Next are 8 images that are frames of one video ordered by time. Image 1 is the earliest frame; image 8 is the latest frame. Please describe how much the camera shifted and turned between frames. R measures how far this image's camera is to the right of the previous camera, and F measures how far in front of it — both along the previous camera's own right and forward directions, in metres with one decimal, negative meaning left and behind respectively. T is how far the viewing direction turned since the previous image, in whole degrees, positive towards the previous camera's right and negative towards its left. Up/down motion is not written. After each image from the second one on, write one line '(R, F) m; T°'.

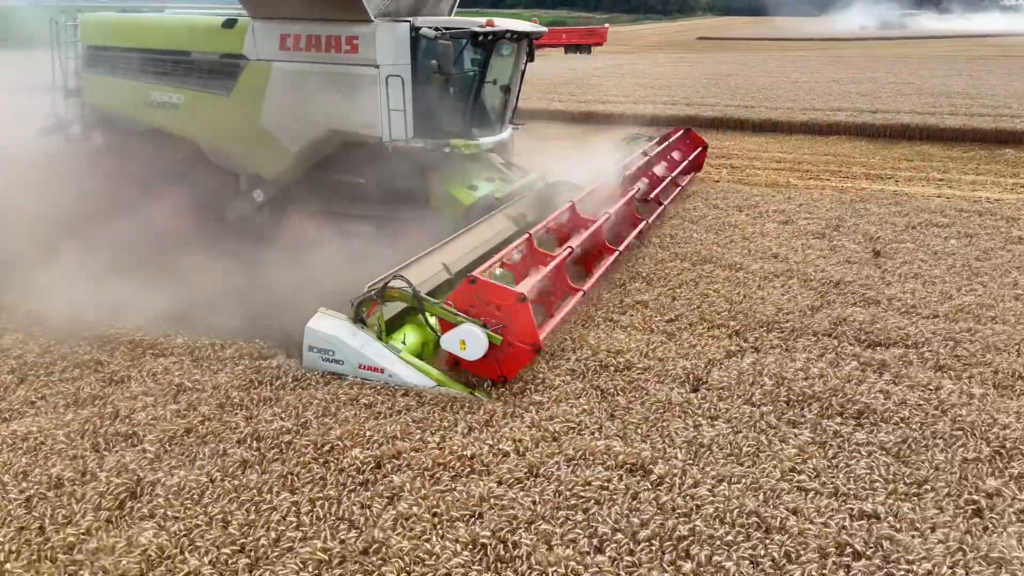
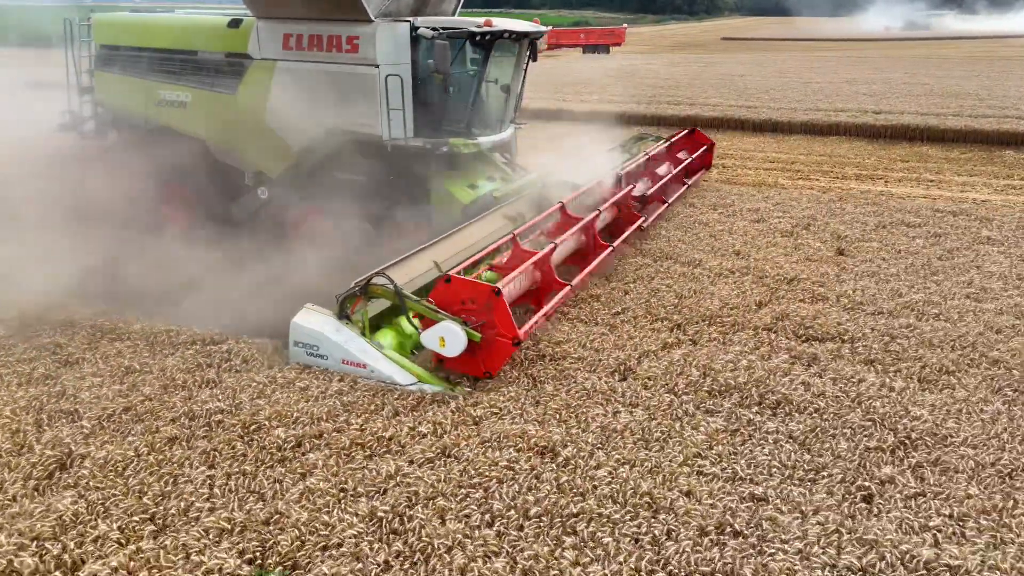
(+0.5, -0.1) m; -2°
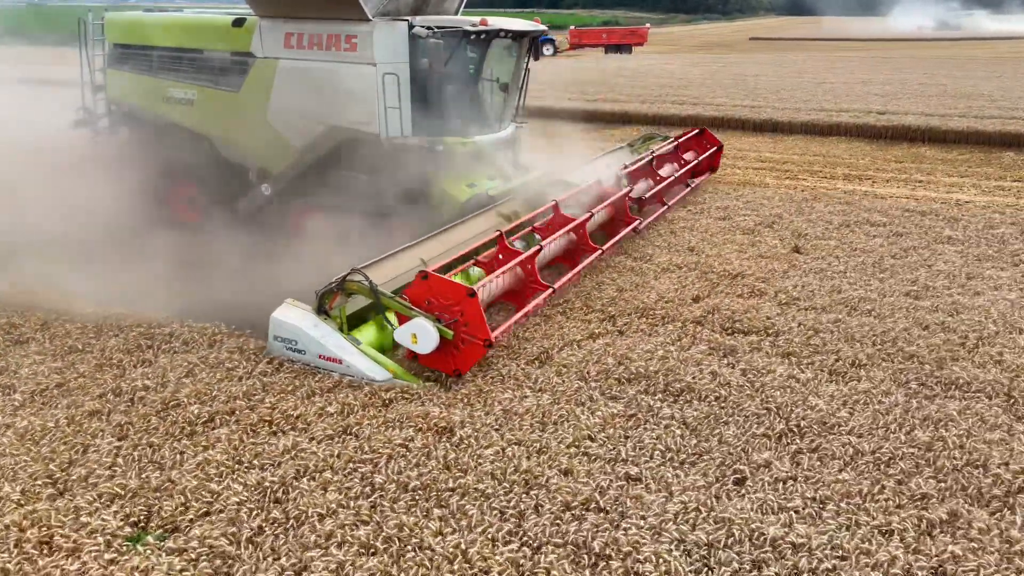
(+0.6, -0.1) m; -2°
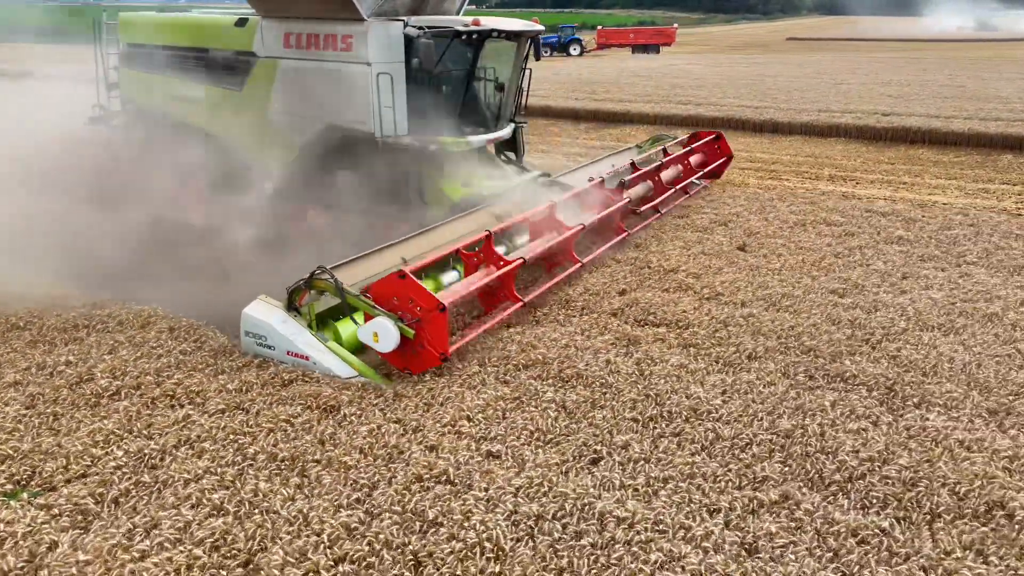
(+0.7, -0.2) m; -3°
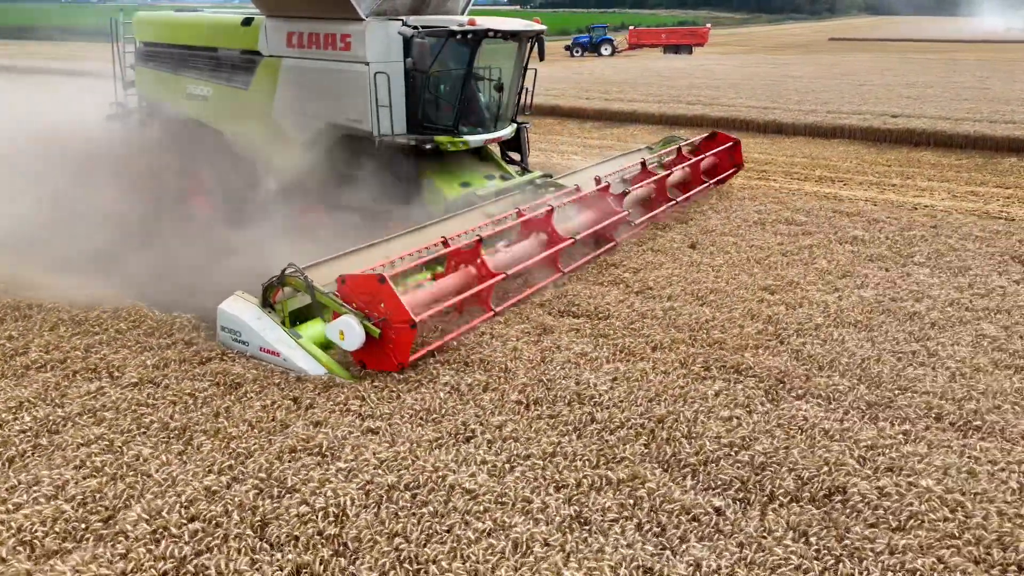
(+0.7, -0.2) m; -3°
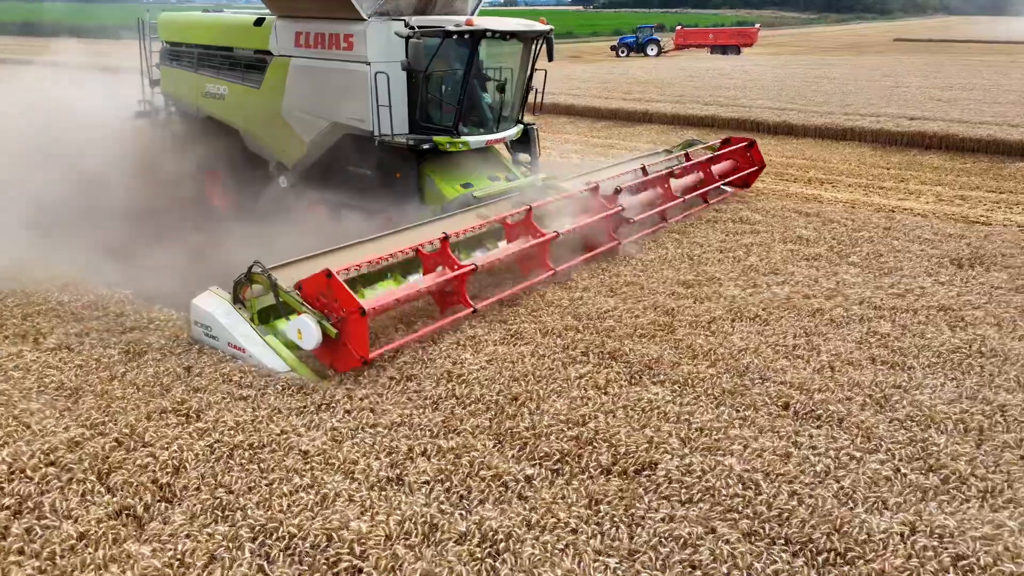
(+1.0, -0.2) m; -4°
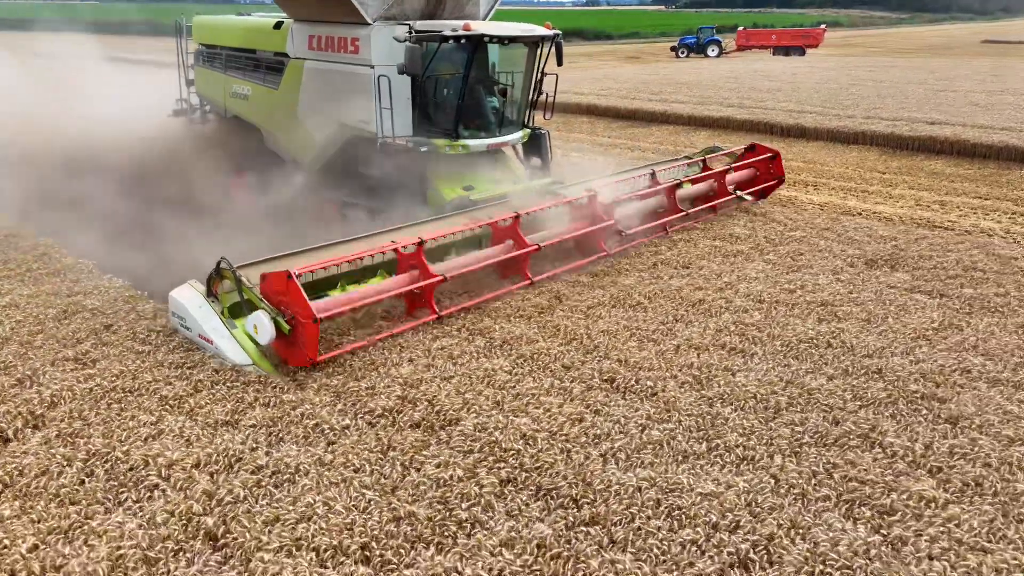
(+1.2, -0.4) m; -5°
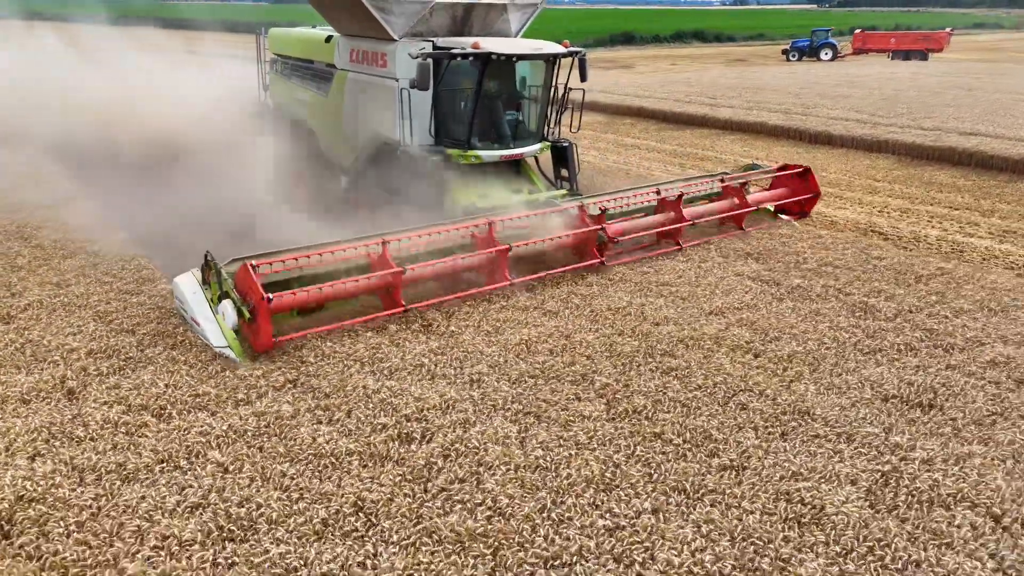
(+2.0, -1.0) m; -9°
